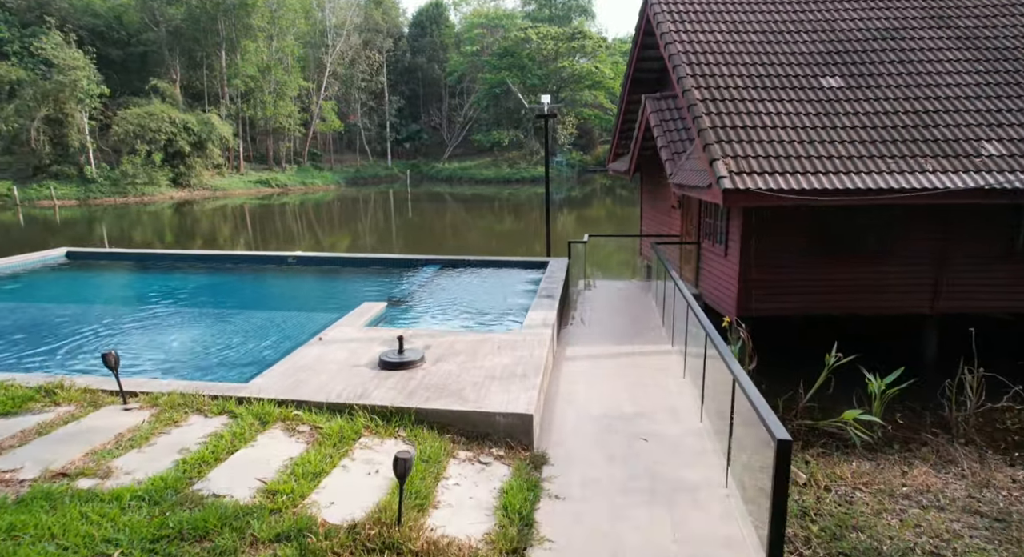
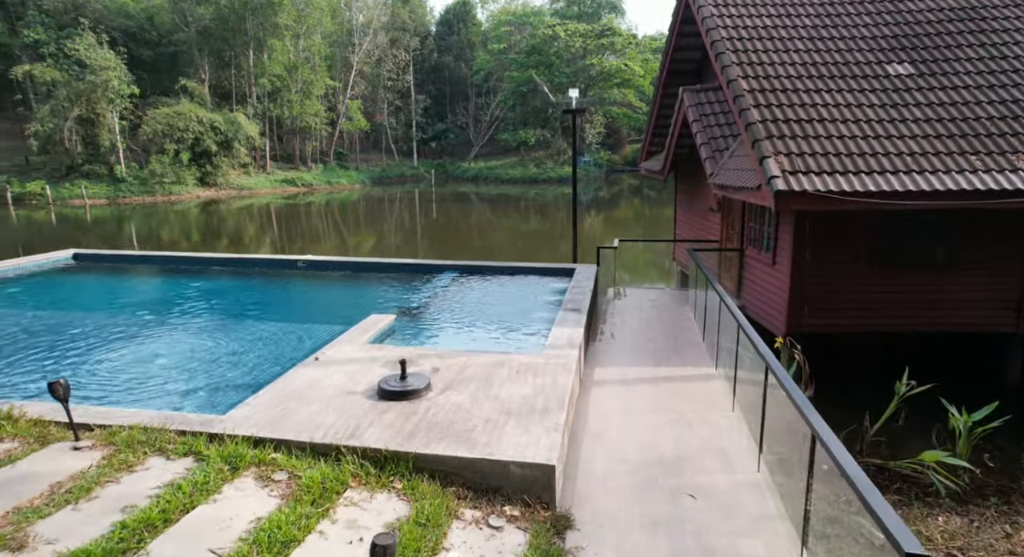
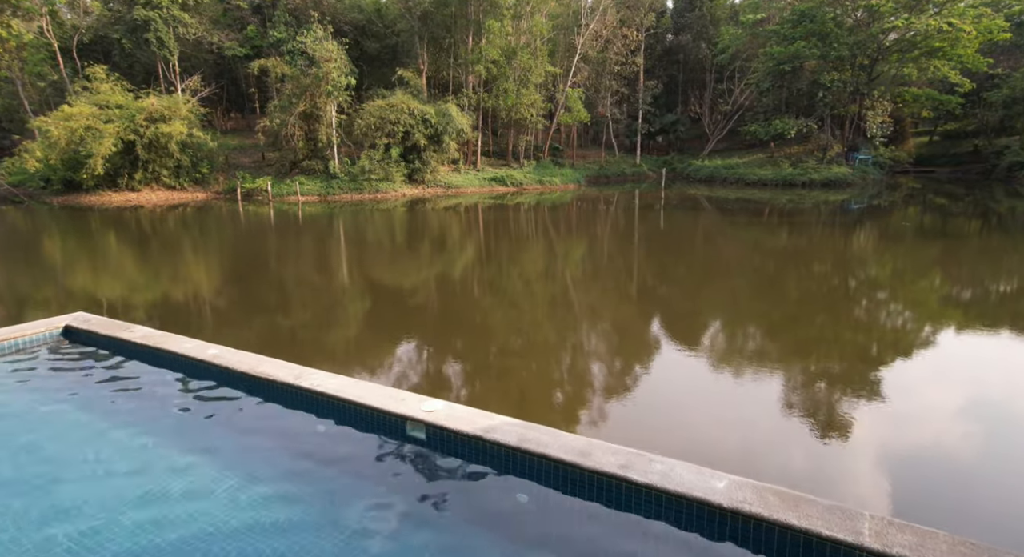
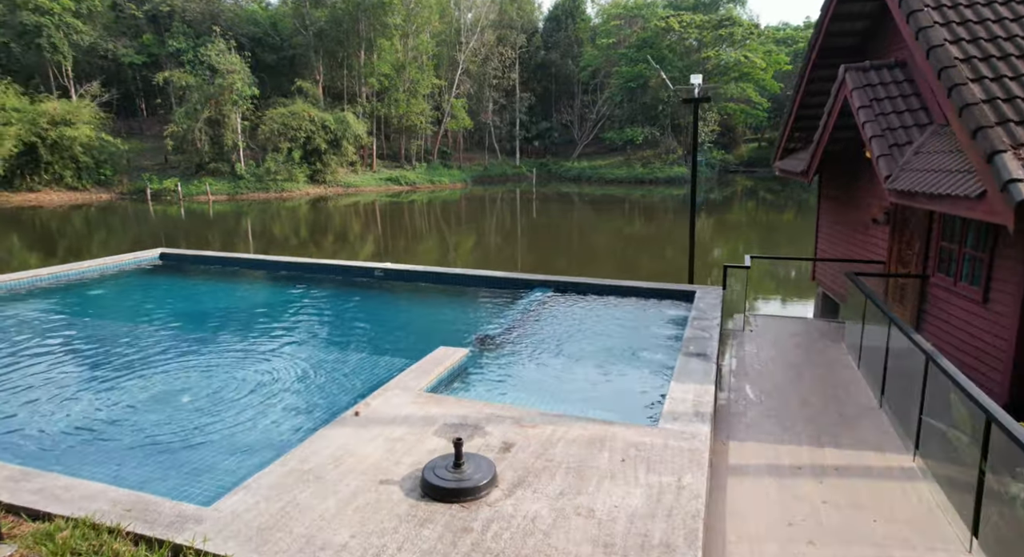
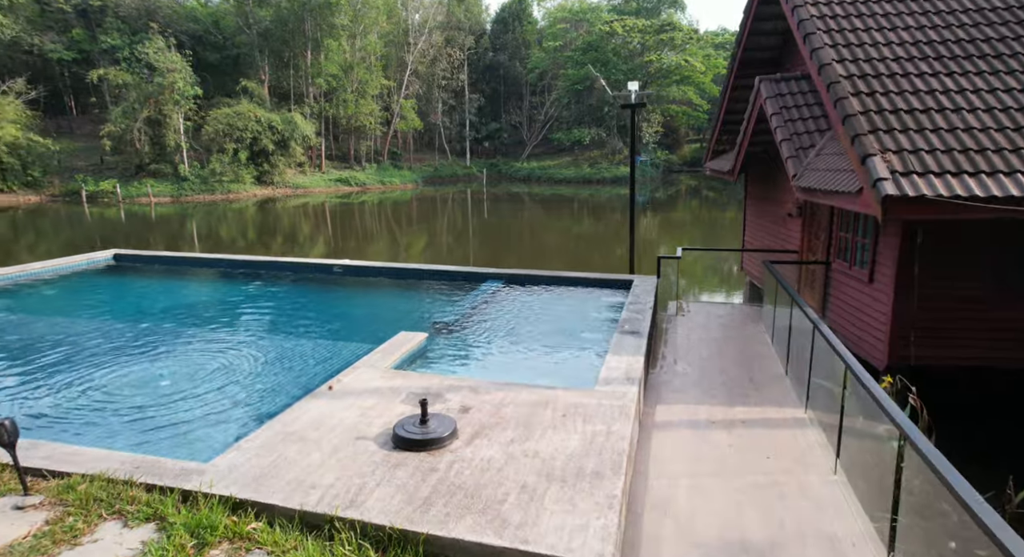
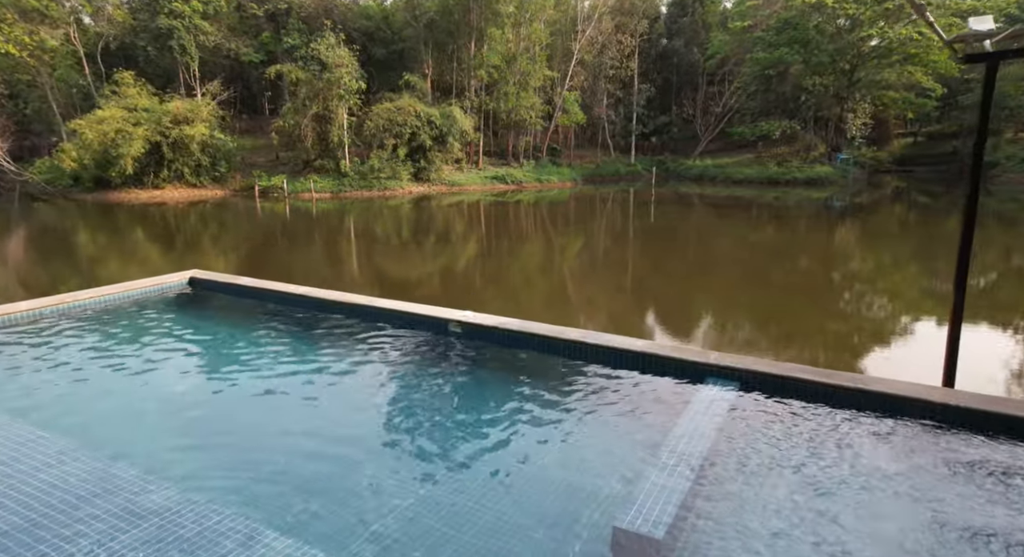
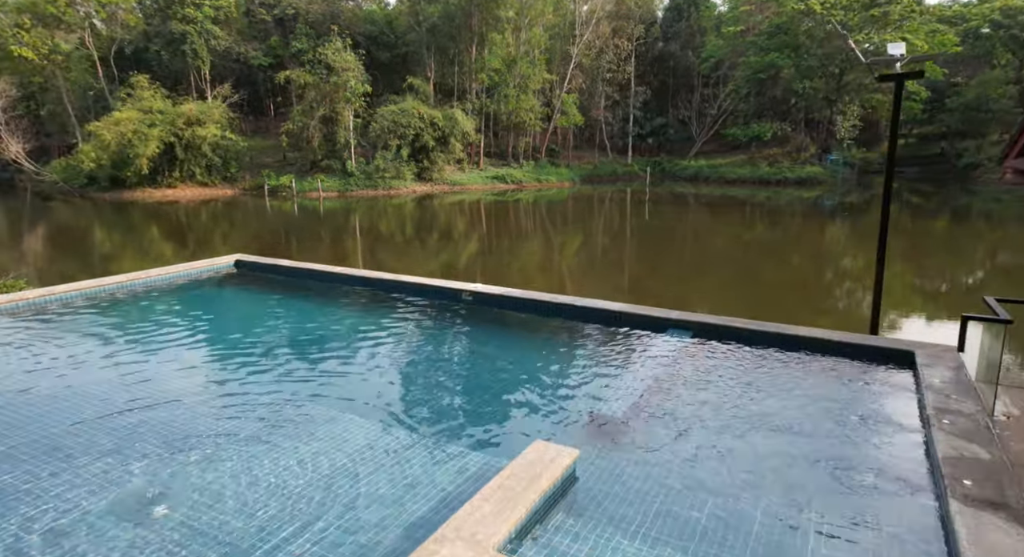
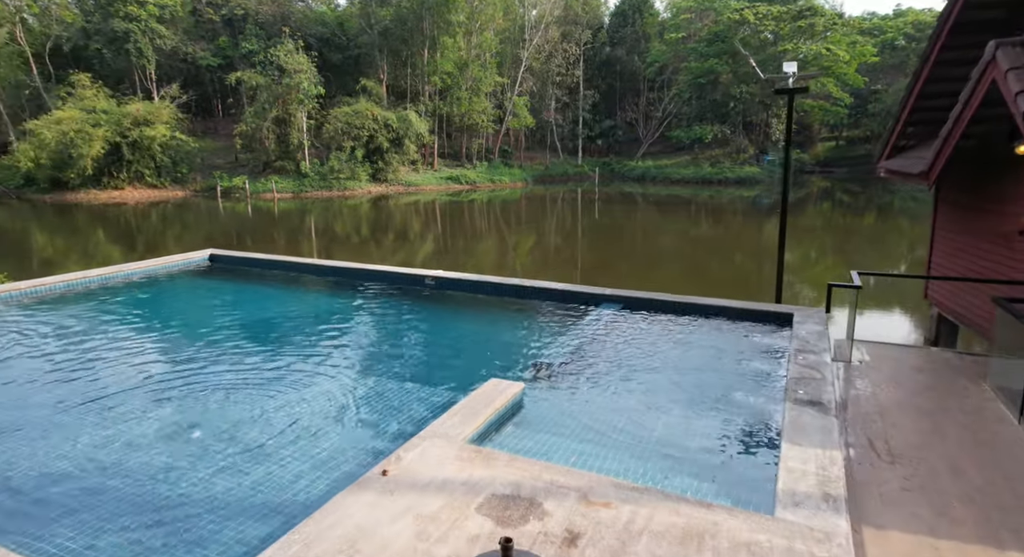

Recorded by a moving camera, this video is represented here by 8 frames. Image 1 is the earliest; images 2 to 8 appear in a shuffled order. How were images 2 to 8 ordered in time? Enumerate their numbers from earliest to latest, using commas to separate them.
2, 5, 4, 8, 7, 6, 3
